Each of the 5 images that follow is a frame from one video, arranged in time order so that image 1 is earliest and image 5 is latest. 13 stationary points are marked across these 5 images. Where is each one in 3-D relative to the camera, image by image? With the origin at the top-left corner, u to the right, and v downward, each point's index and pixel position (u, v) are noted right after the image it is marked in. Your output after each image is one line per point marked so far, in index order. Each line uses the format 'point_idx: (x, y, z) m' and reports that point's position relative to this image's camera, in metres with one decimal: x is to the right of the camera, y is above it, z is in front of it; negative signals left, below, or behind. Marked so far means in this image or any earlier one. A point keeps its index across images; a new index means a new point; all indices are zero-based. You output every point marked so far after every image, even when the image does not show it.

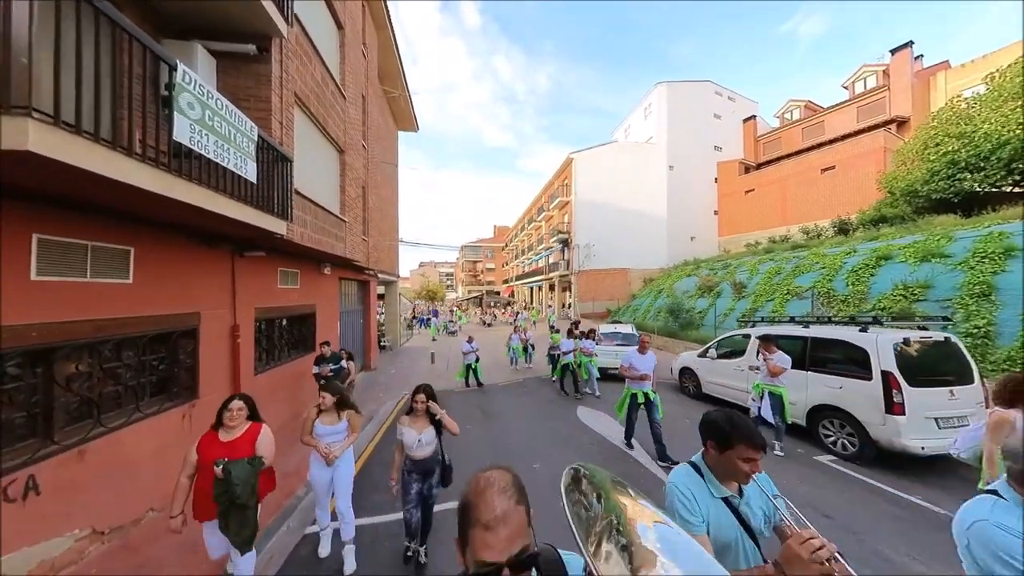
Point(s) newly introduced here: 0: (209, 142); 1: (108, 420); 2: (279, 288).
0: (-2.9, +1.4, +3.9) m
1: (-3.8, -1.2, +3.9) m
2: (-4.3, 0.0, +7.5) m
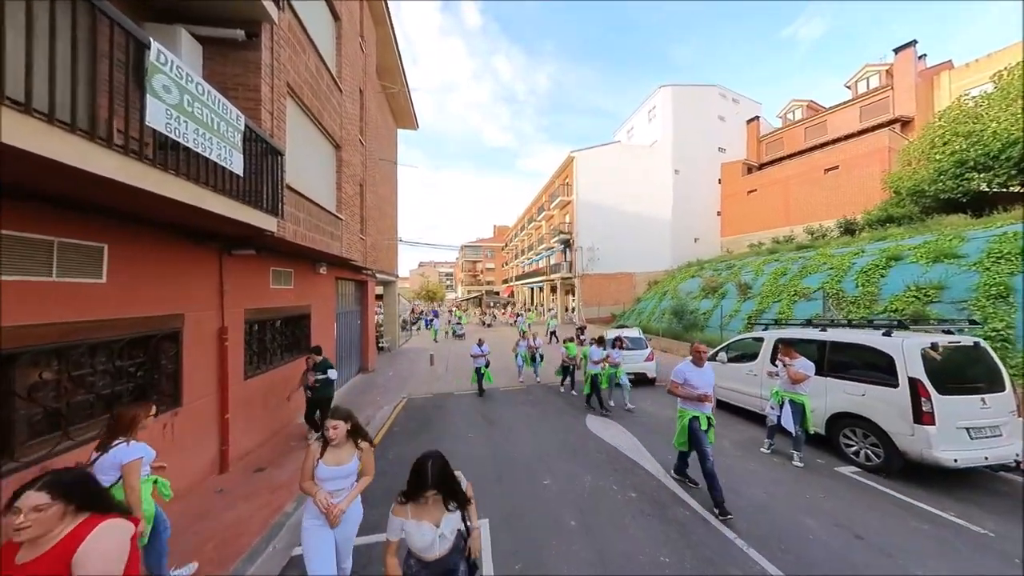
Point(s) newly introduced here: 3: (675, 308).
0: (-2.9, +1.4, +3.6) m
1: (-3.8, -1.2, +3.6) m
2: (-4.2, 0.0, +7.2) m
3: (+7.4, -0.9, +19.0) m
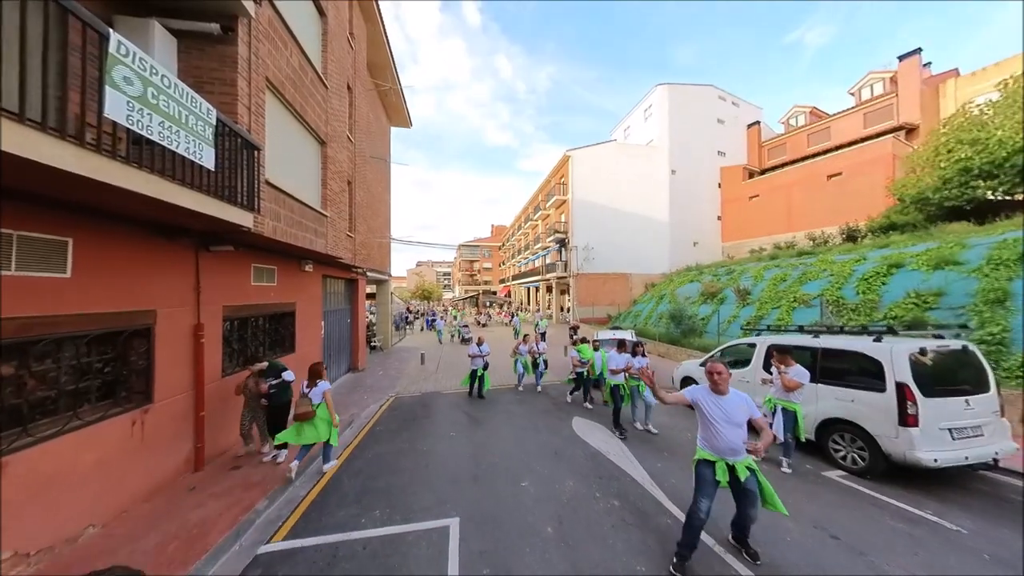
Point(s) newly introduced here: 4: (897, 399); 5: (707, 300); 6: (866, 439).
0: (-3.1, +1.4, +3.5) m
1: (-4.0, -1.2, +3.5) m
2: (-4.4, 0.0, +7.1) m
3: (+7.3, -1.1, +18.8) m
4: (+4.4, -1.3, +4.7) m
5: (+8.8, -0.5, +18.6) m
6: (+4.4, -1.9, +5.1) m
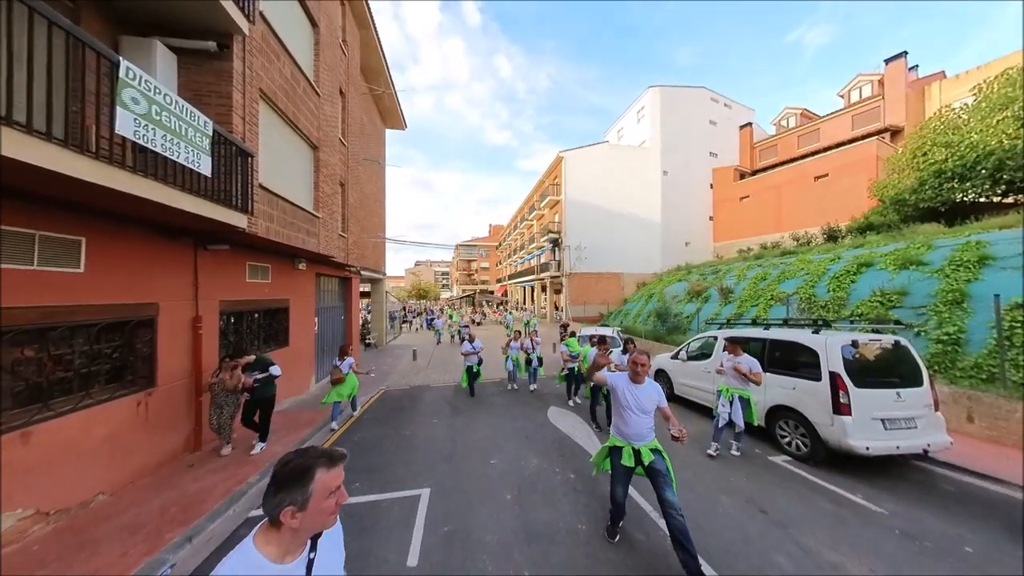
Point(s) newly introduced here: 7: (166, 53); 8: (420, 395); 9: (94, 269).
0: (-3.5, +1.5, +4.0) m
1: (-4.4, -1.1, +4.0) m
2: (-4.8, +0.1, +7.6) m
3: (+6.9, -1.0, +19.3) m
4: (+4.0, -1.3, +5.2) m
5: (+8.3, -0.5, +19.2) m
6: (+4.0, -1.9, +5.6) m
7: (-4.5, +3.1, +5.5) m
8: (-2.3, -2.7, +10.3) m
9: (-4.4, +0.2, +4.3) m
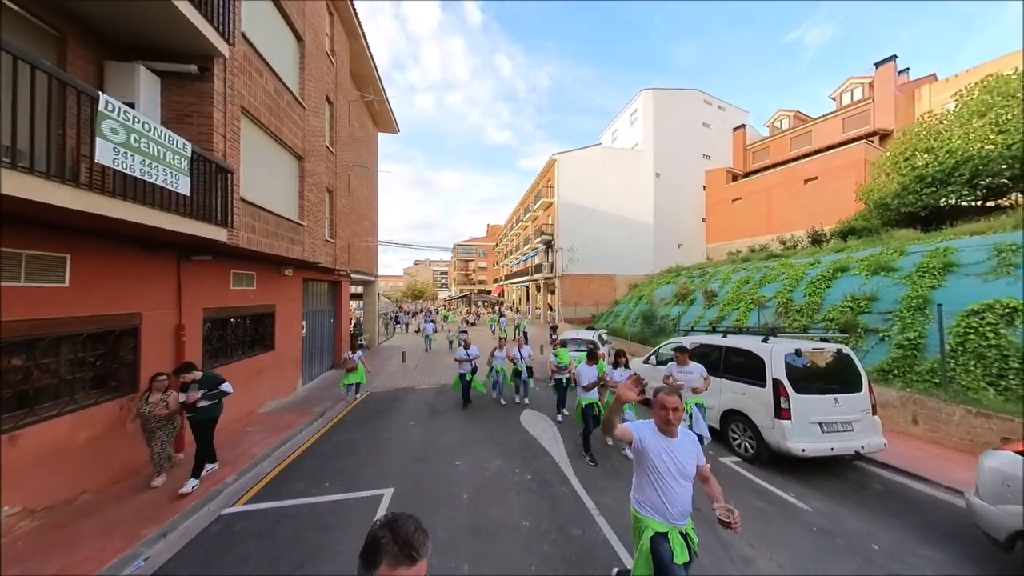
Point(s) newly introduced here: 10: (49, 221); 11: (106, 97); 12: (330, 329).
0: (-4.0, +1.3, +4.4) m
1: (-4.9, -1.3, +4.3) m
2: (-5.3, 0.0, +7.9) m
3: (+6.3, -1.2, +19.7) m
4: (+3.5, -1.4, +5.6) m
5: (+7.8, -0.6, +19.5) m
6: (+3.4, -2.0, +5.9) m
7: (-5.0, +3.0, +5.8) m
8: (-2.8, -2.8, +10.7) m
9: (-4.9, 0.0, +4.6) m
10: (-4.9, +0.7, +4.4) m
11: (-3.9, +1.9, +4.0) m
12: (-6.3, -1.4, +14.4) m
